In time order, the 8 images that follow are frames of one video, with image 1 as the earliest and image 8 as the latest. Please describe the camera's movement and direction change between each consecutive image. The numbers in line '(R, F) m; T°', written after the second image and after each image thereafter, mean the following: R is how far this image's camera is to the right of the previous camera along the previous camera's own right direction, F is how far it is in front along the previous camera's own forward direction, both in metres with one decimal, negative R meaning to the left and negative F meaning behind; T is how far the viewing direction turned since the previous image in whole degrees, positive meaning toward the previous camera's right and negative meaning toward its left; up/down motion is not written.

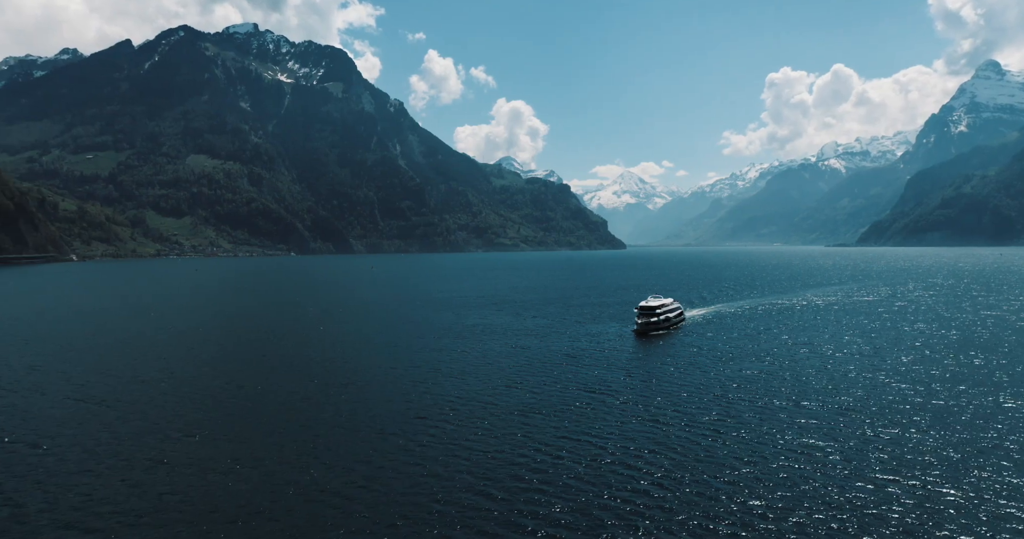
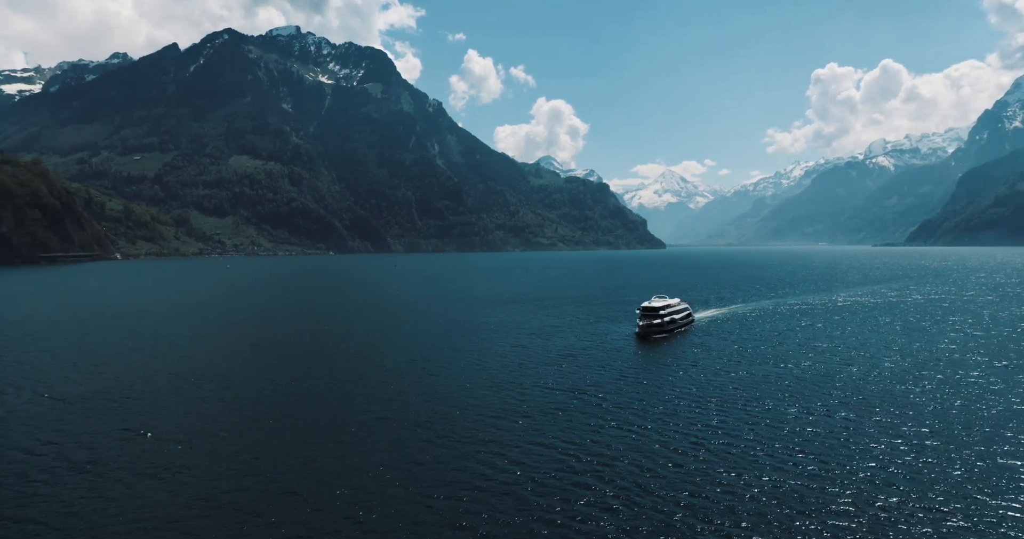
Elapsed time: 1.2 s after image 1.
(+1.3, +0.2) m; -3°
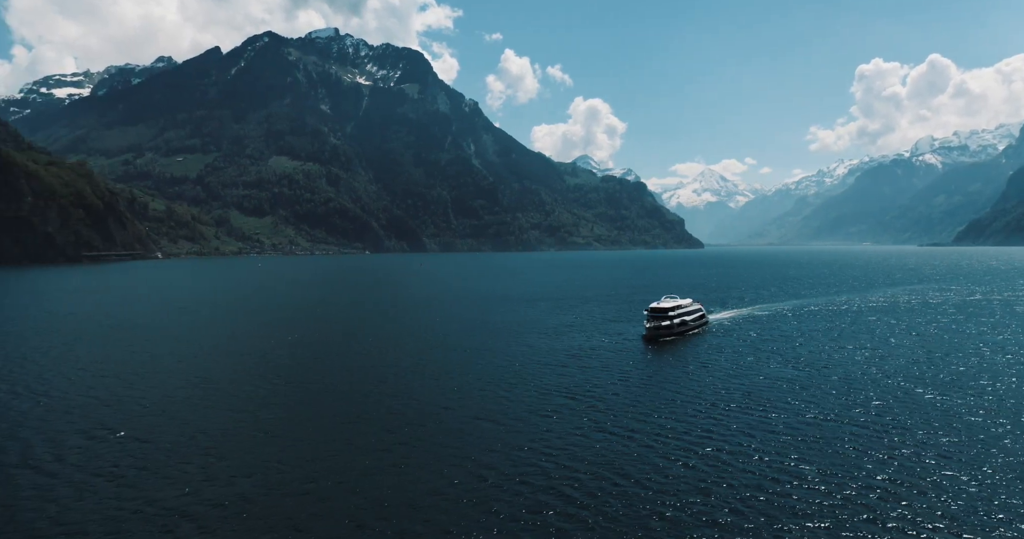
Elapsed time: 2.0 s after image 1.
(+1.0, +0.2) m; -3°
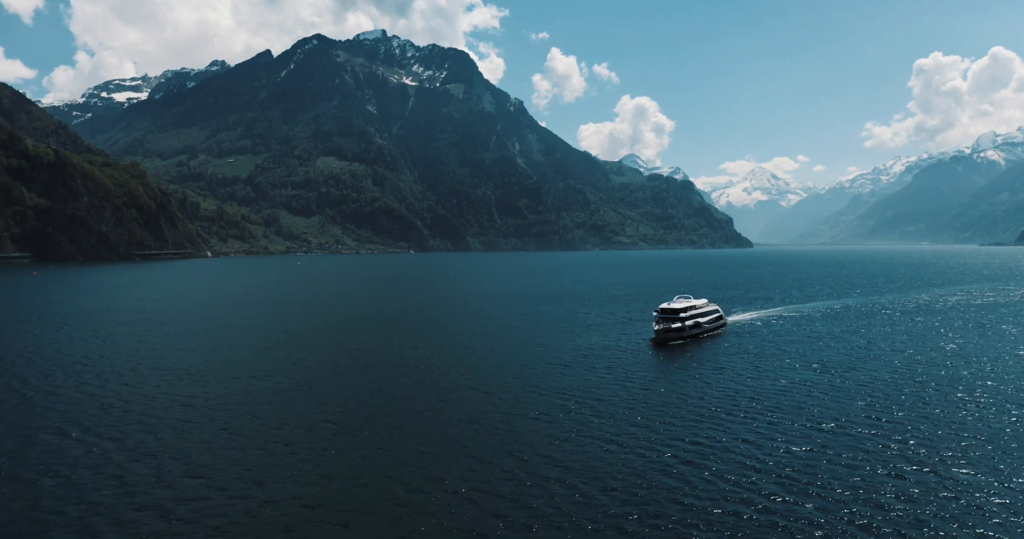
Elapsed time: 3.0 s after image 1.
(+1.2, -0.2) m; -4°
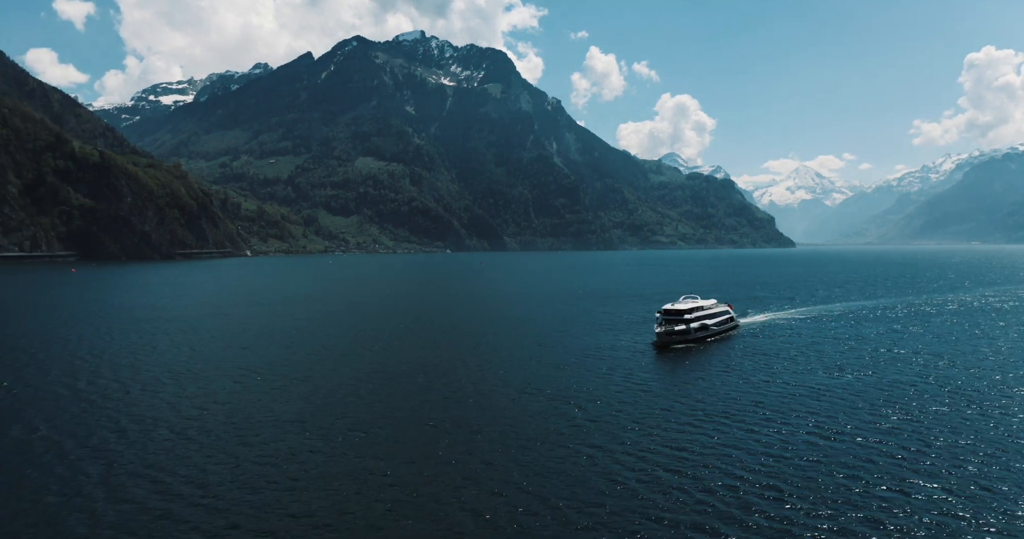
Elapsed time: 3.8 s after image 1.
(+0.7, +0.5) m; -3°
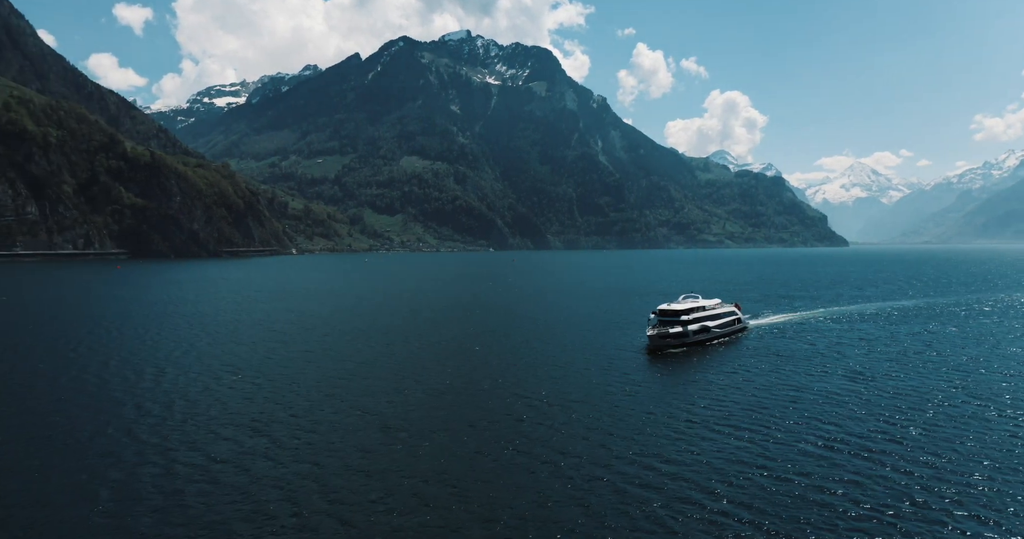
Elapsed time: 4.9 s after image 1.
(+0.7, +0.9) m; -4°
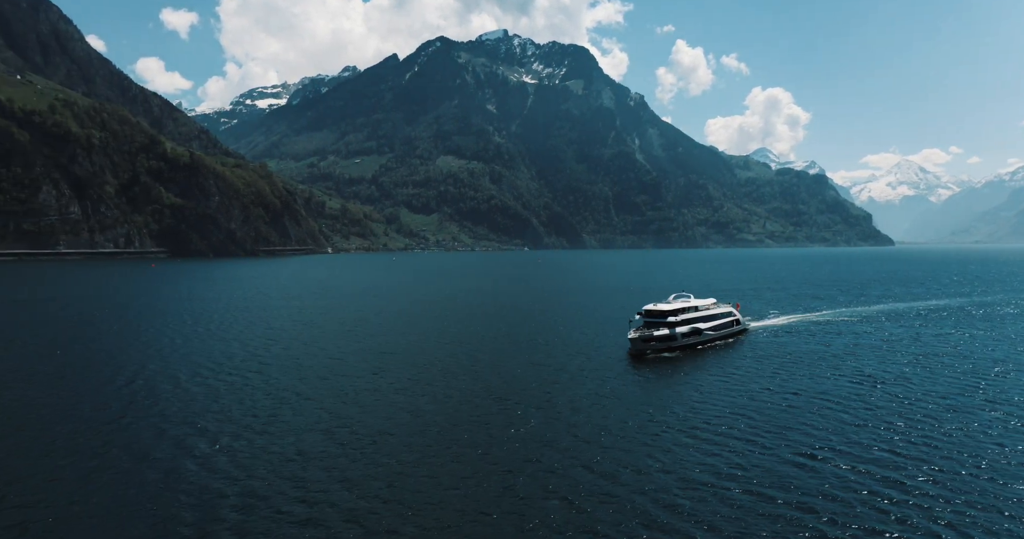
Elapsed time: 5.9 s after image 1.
(+0.6, +0.8) m; -3°
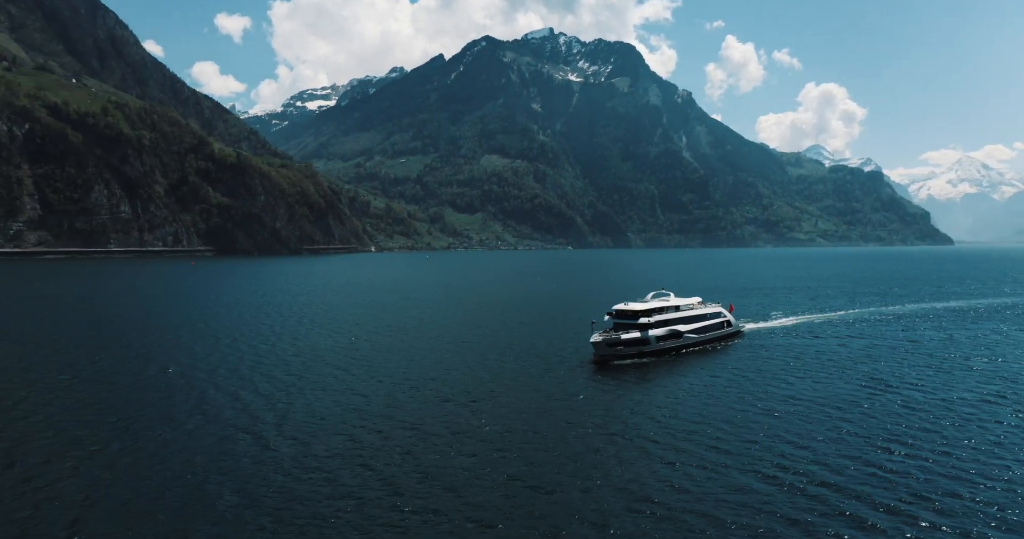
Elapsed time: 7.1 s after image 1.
(+0.9, +0.9) m; -4°
